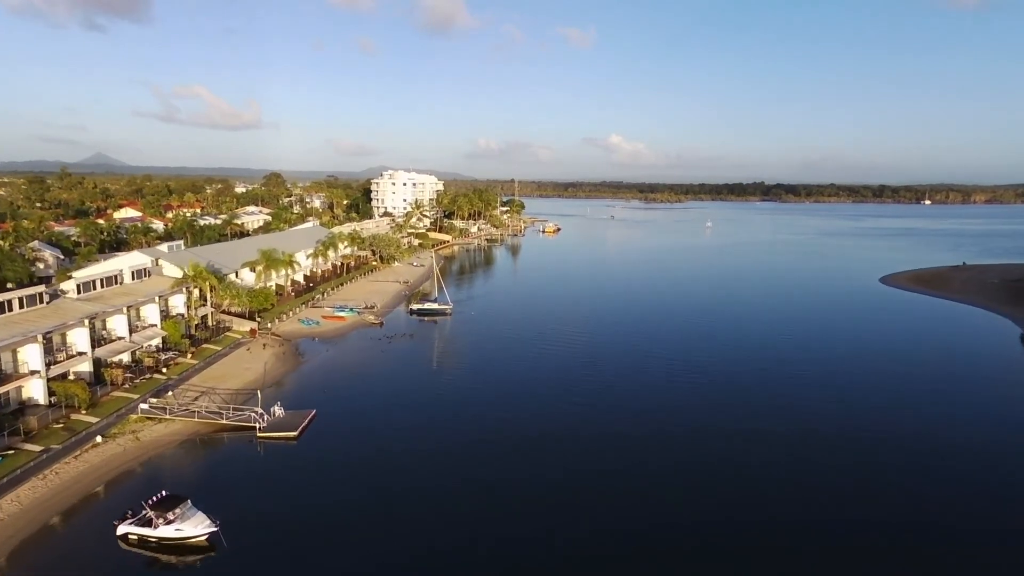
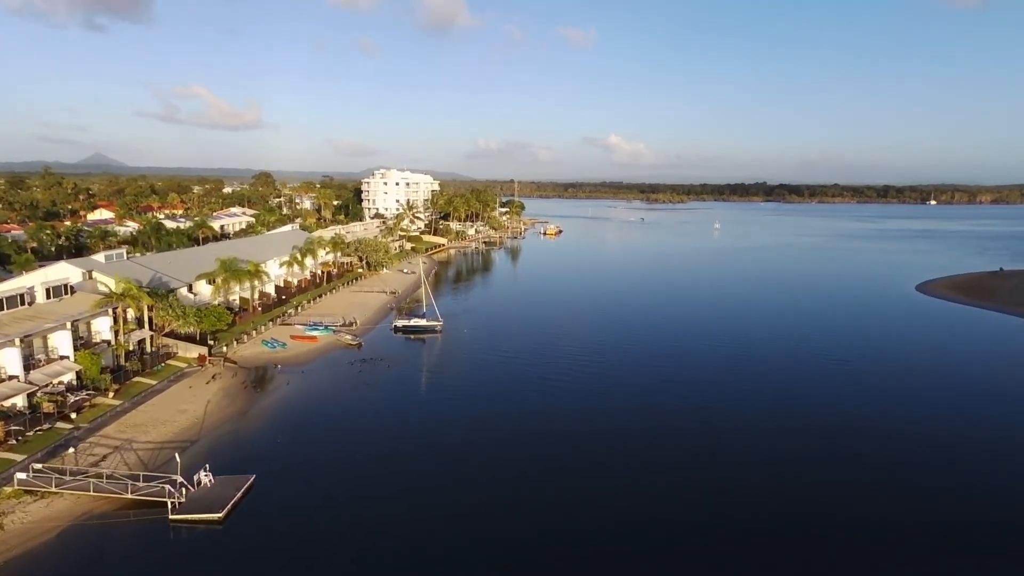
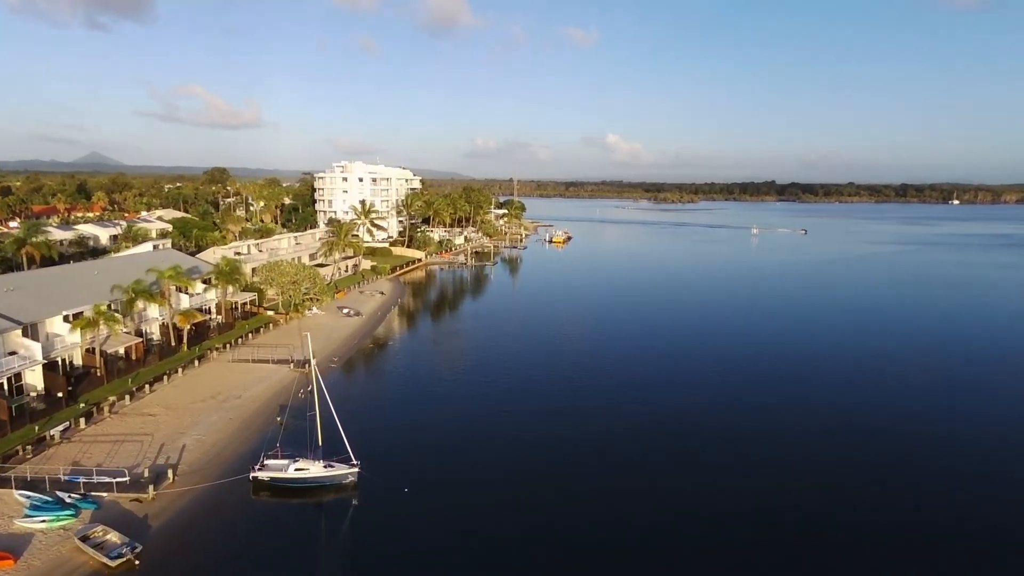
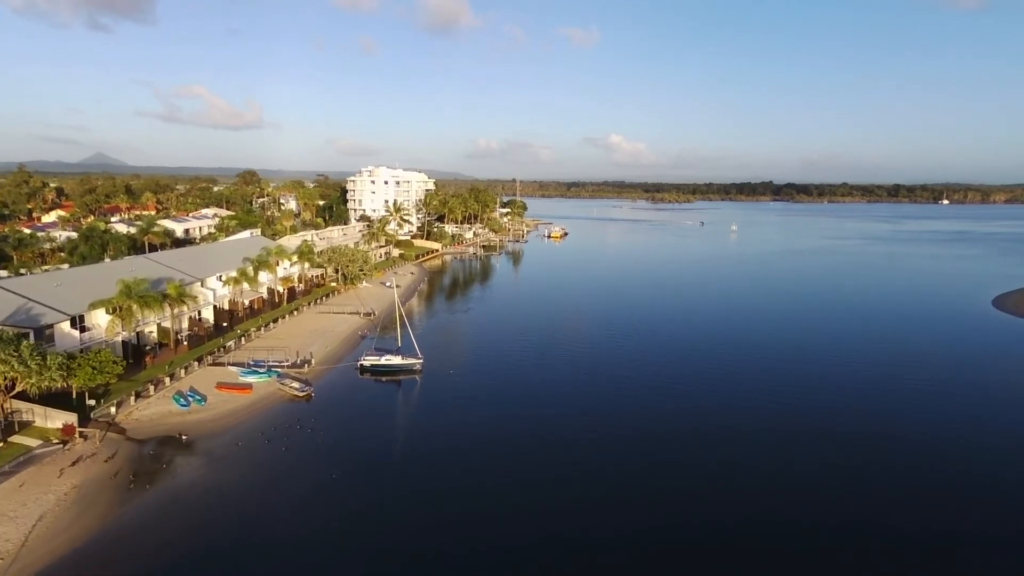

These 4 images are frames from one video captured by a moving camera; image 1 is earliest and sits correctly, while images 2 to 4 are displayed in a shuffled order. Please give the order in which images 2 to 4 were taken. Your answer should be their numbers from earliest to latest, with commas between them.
2, 4, 3
